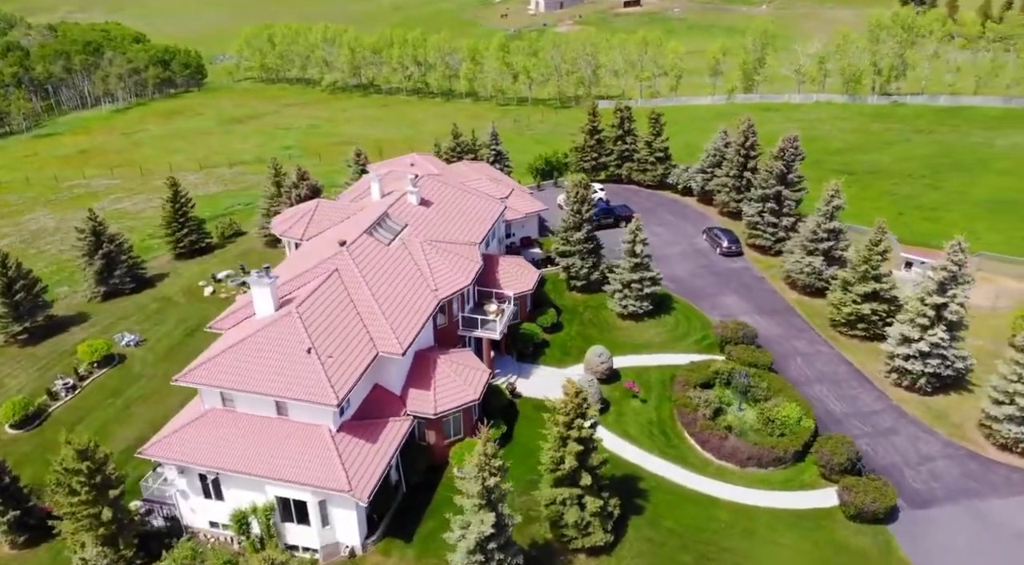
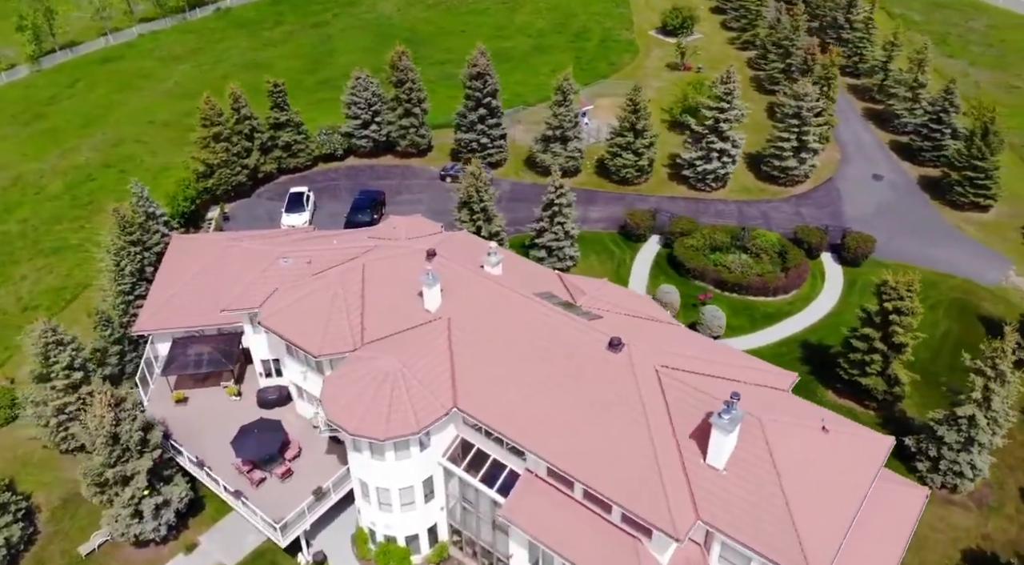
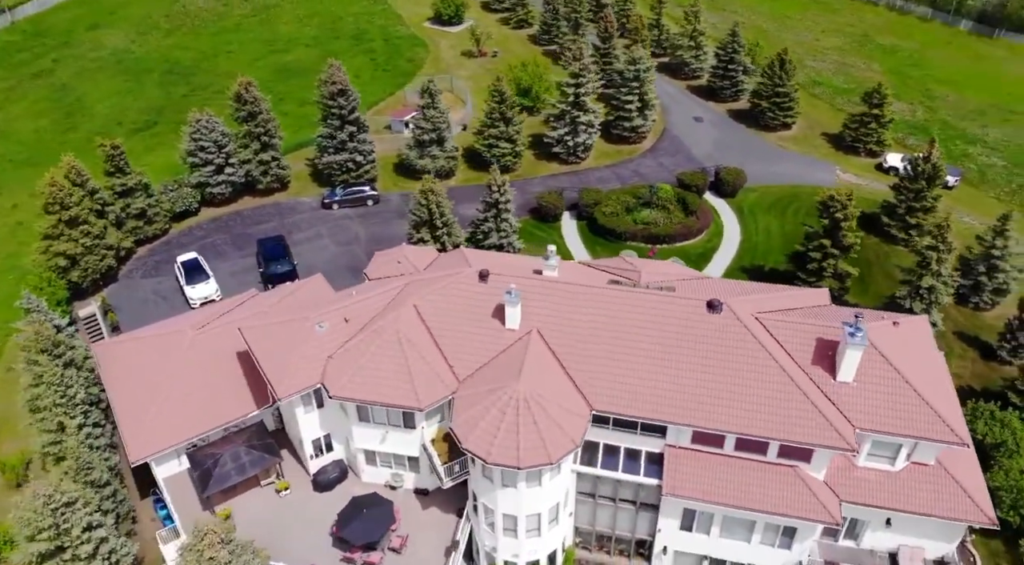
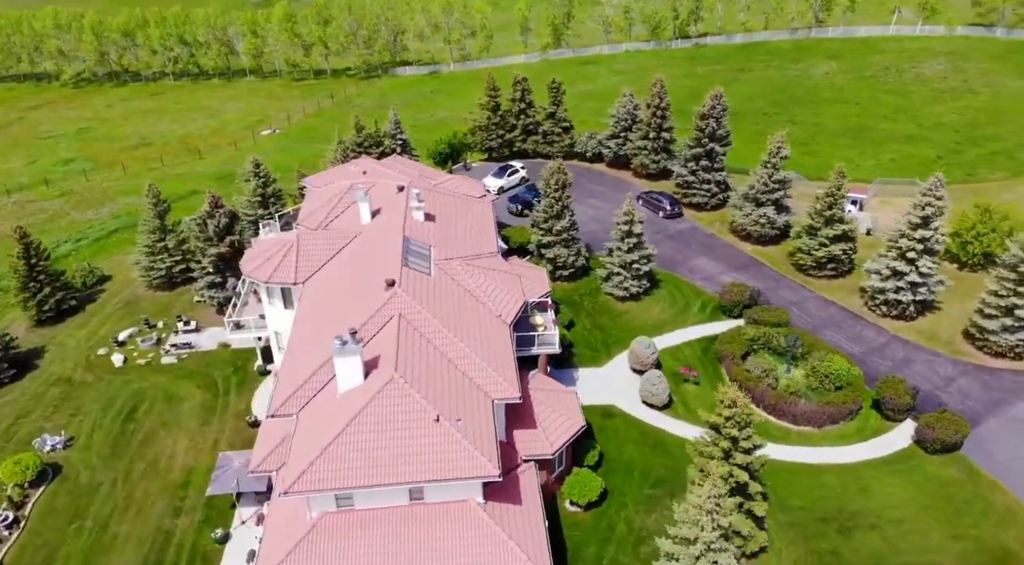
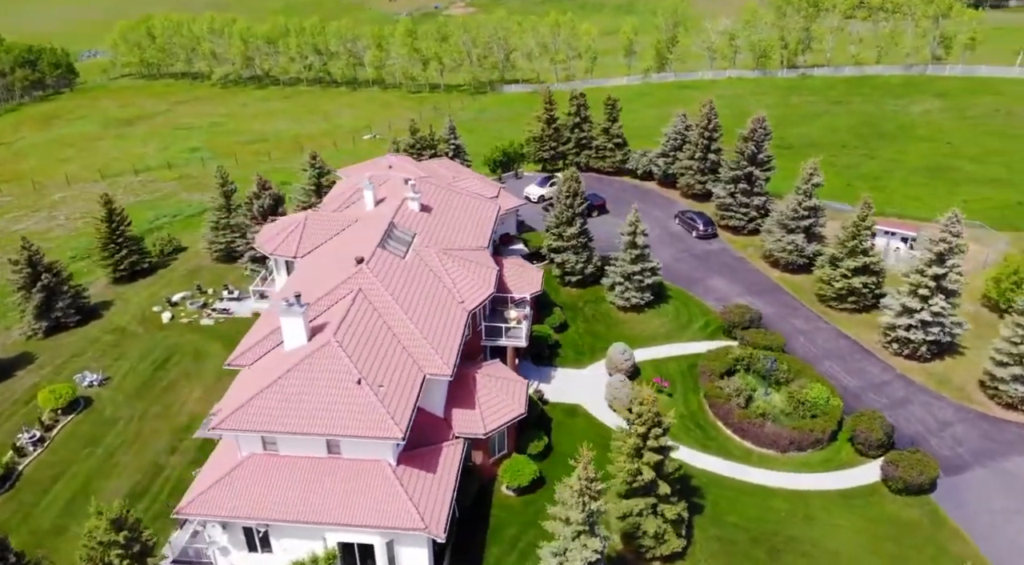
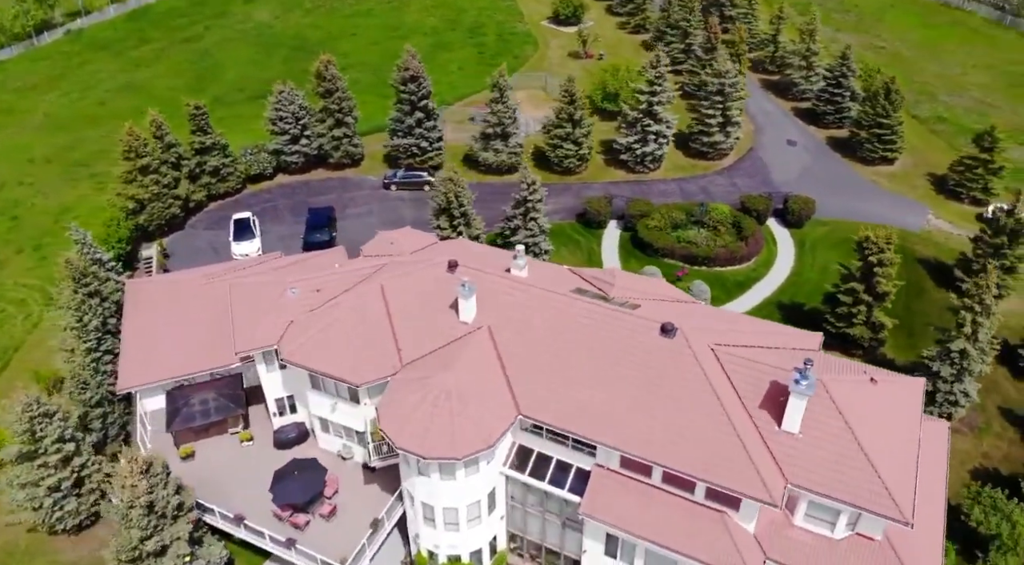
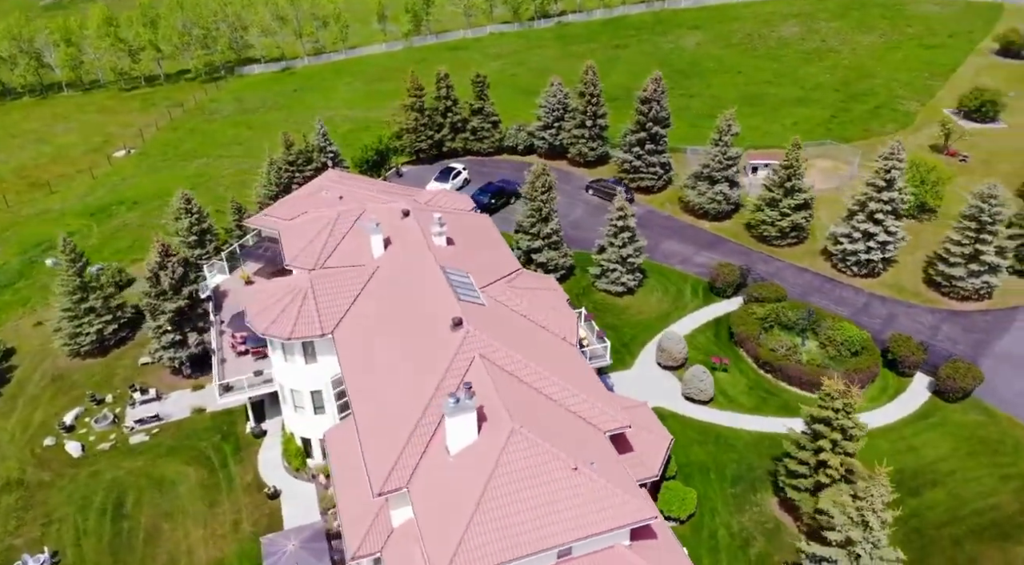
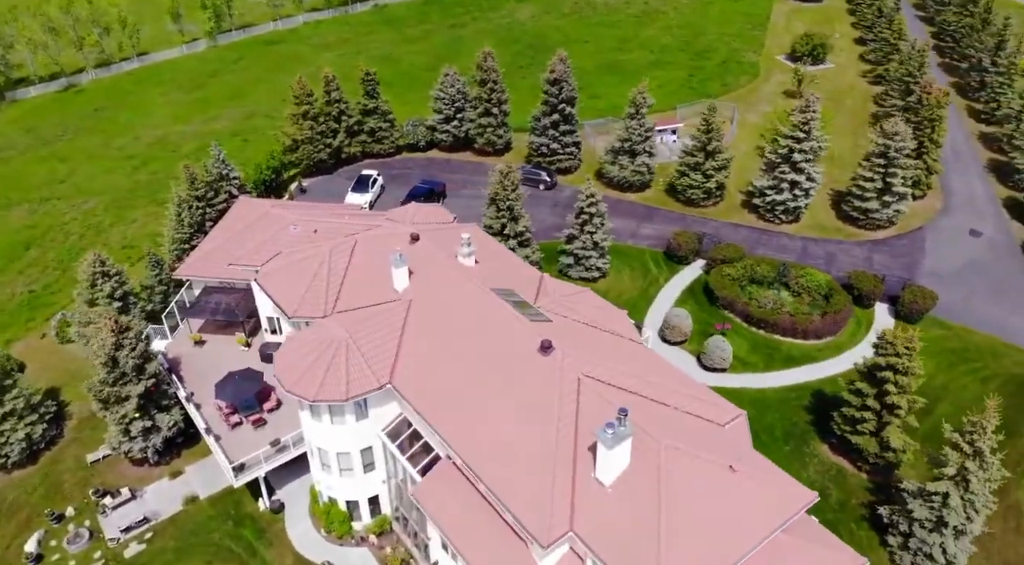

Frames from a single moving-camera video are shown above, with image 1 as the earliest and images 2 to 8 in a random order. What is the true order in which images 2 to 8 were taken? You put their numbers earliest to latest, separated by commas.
5, 4, 7, 8, 2, 6, 3
